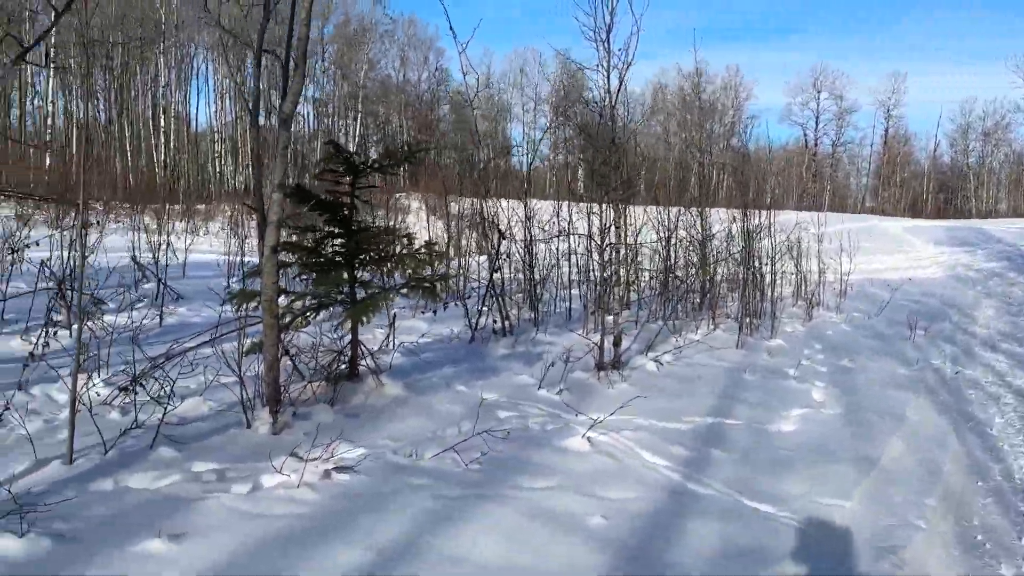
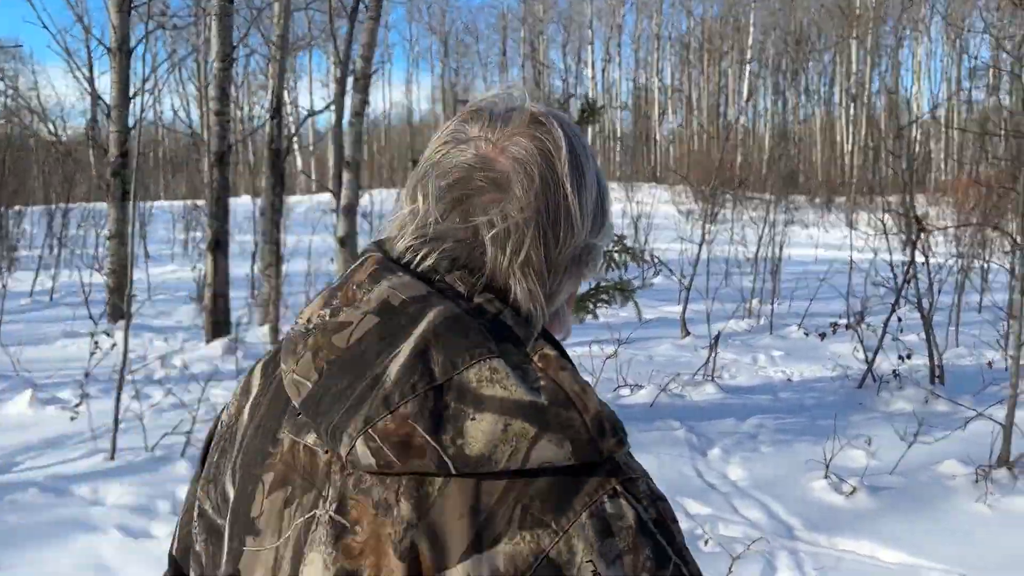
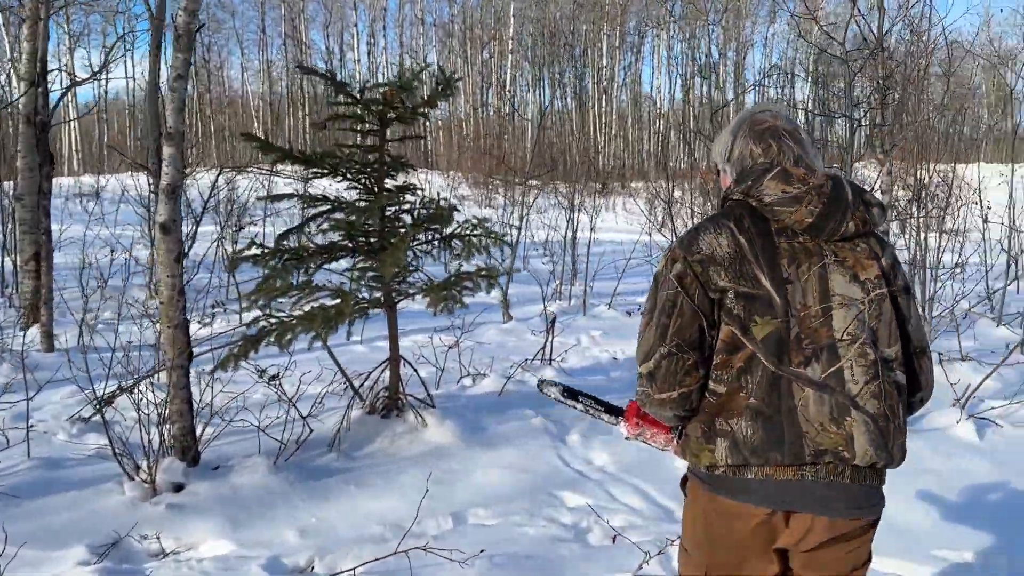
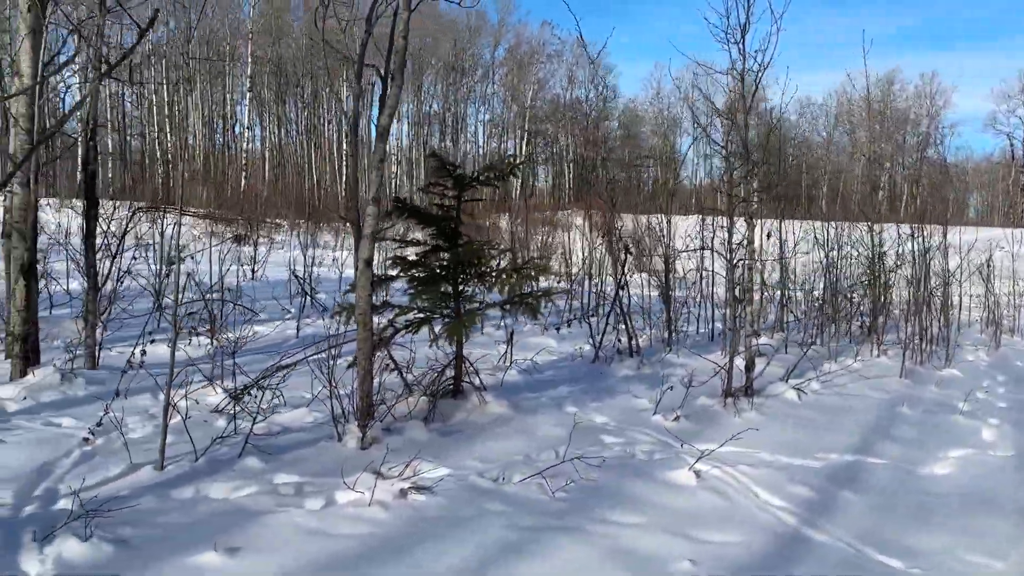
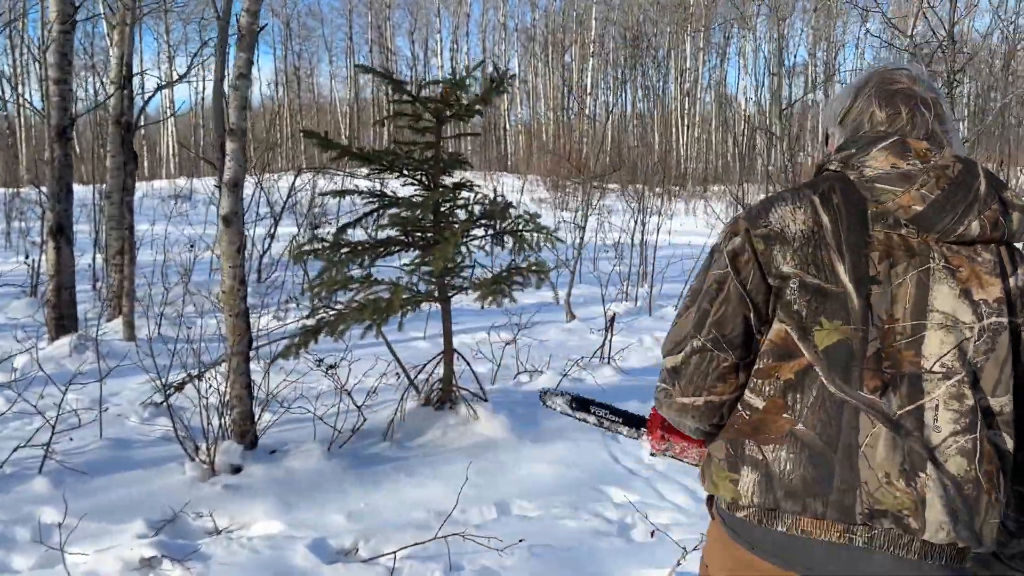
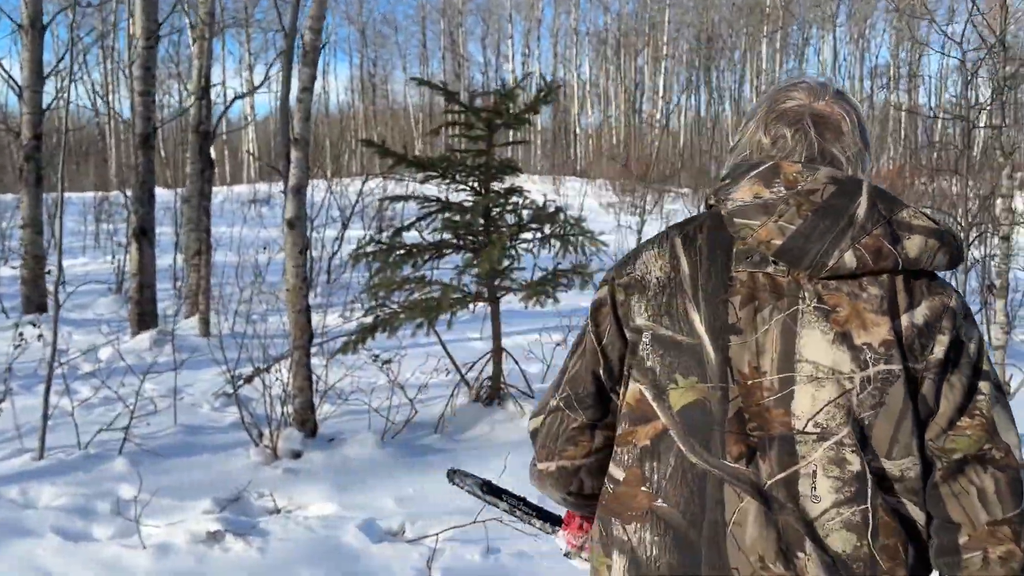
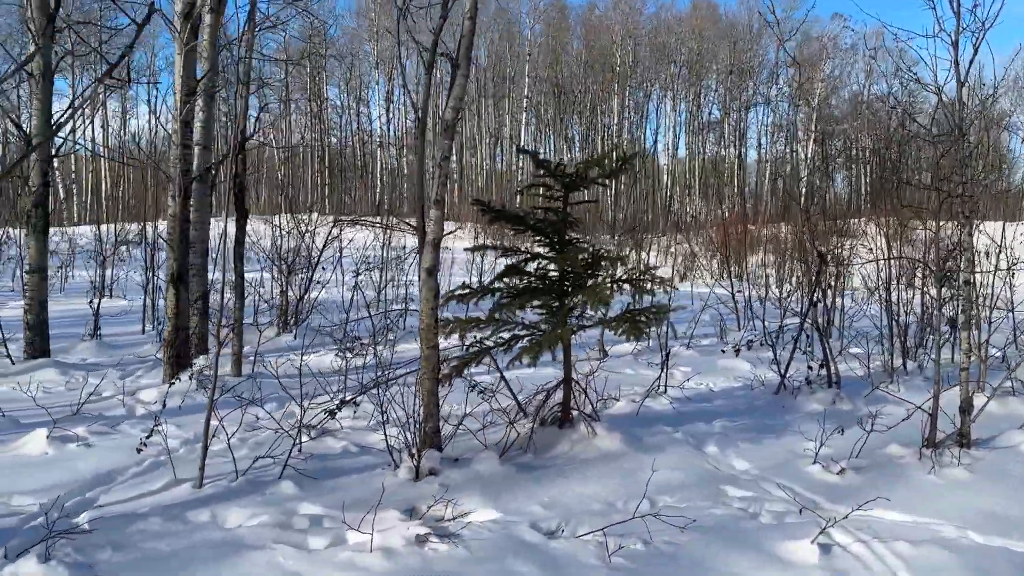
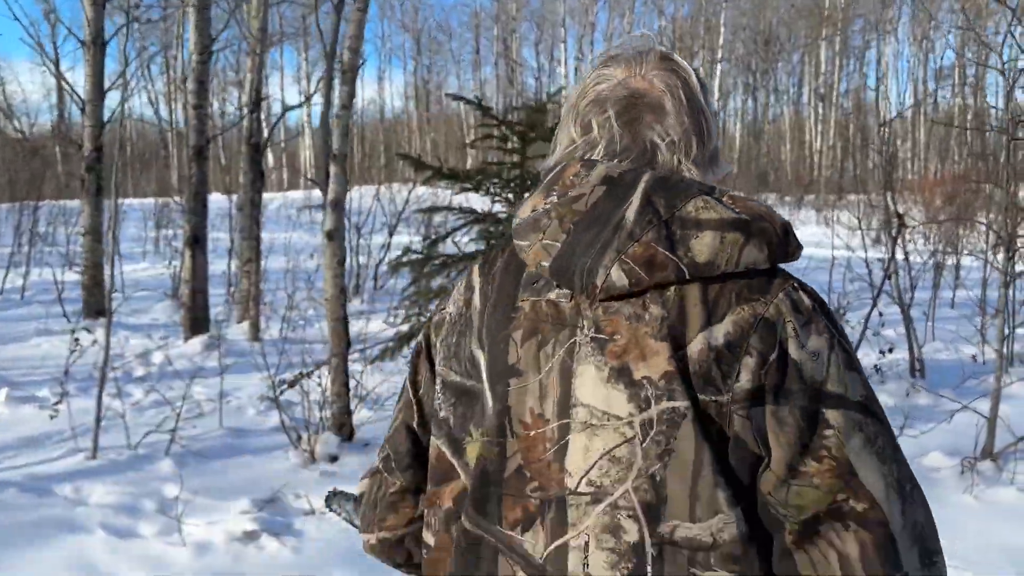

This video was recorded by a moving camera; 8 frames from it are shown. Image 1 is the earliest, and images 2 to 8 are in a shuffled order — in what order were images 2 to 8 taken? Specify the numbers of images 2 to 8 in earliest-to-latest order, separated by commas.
4, 7, 2, 8, 6, 5, 3
